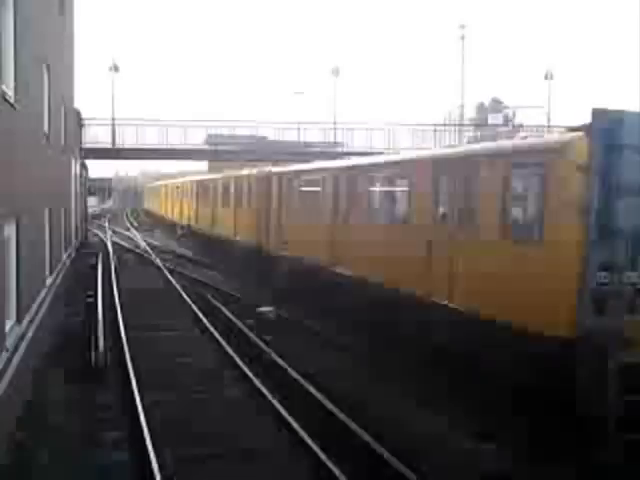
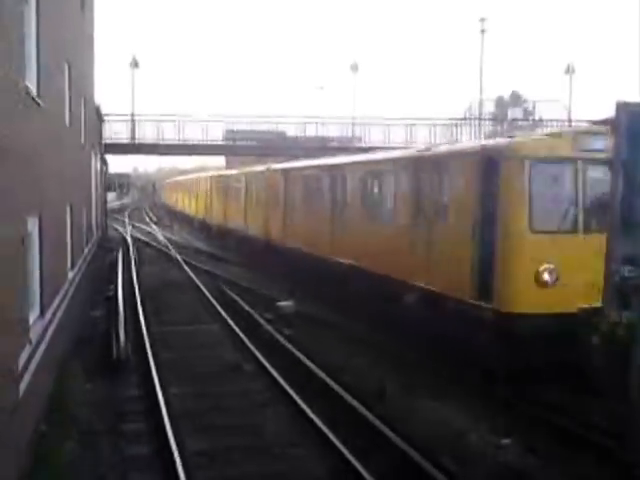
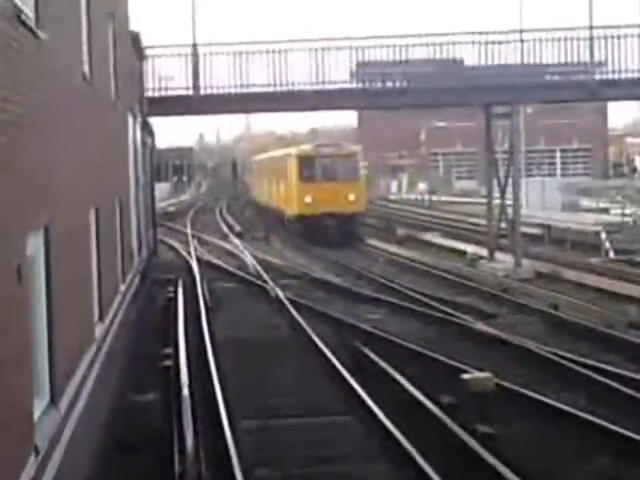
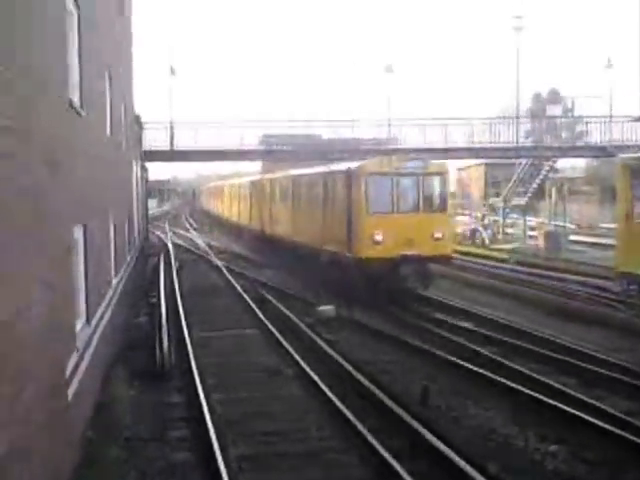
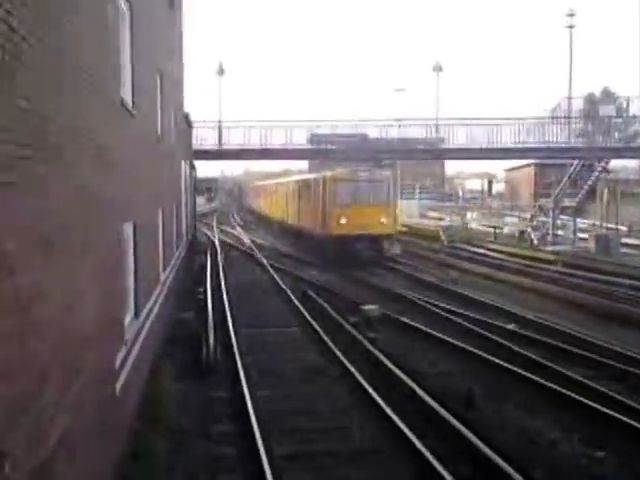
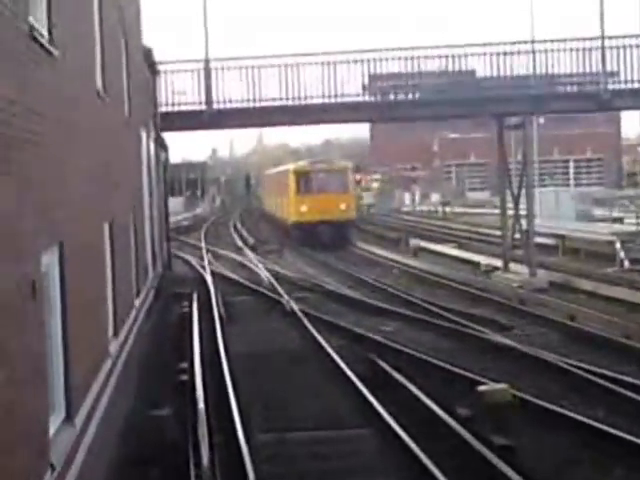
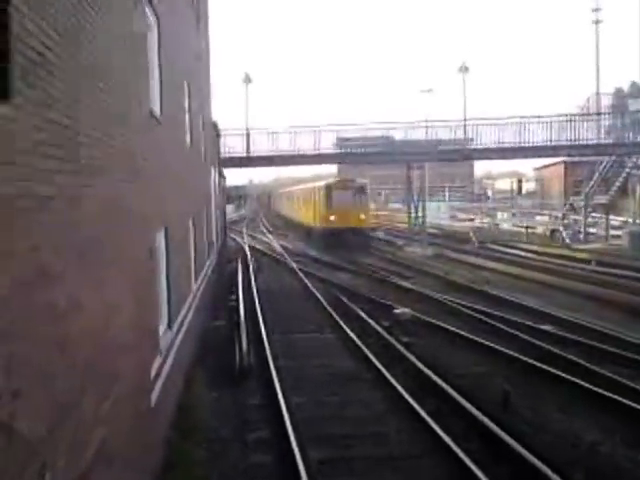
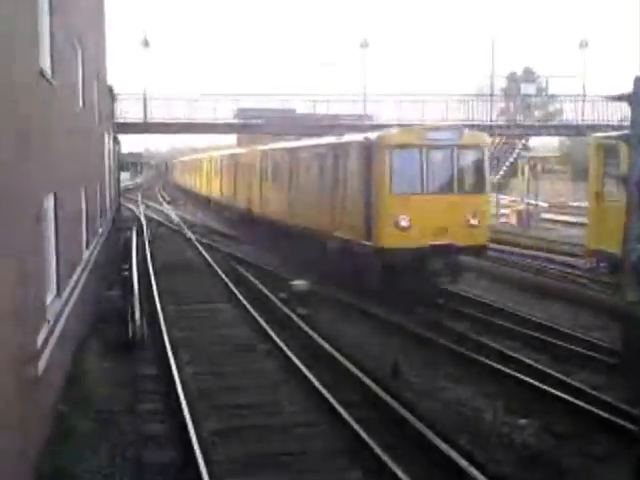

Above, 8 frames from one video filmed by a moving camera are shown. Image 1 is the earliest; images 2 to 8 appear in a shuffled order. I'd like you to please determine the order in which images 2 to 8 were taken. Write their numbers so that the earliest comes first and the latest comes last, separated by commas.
2, 8, 4, 5, 7, 3, 6
